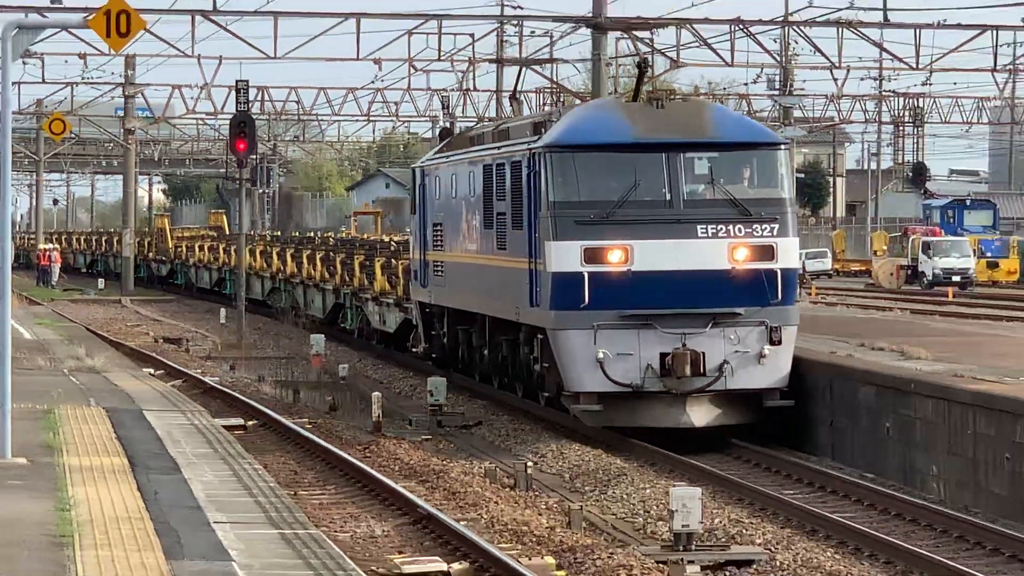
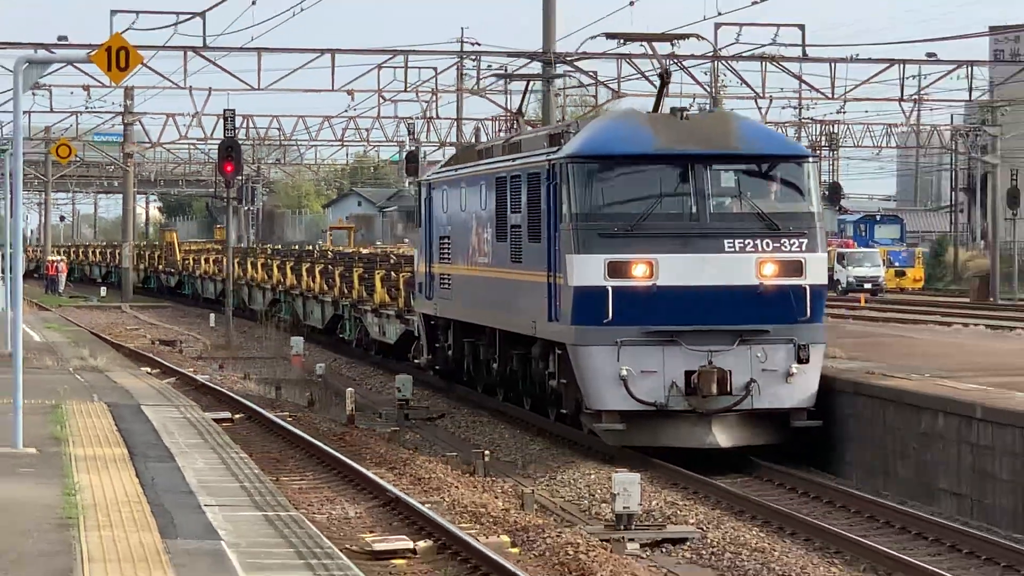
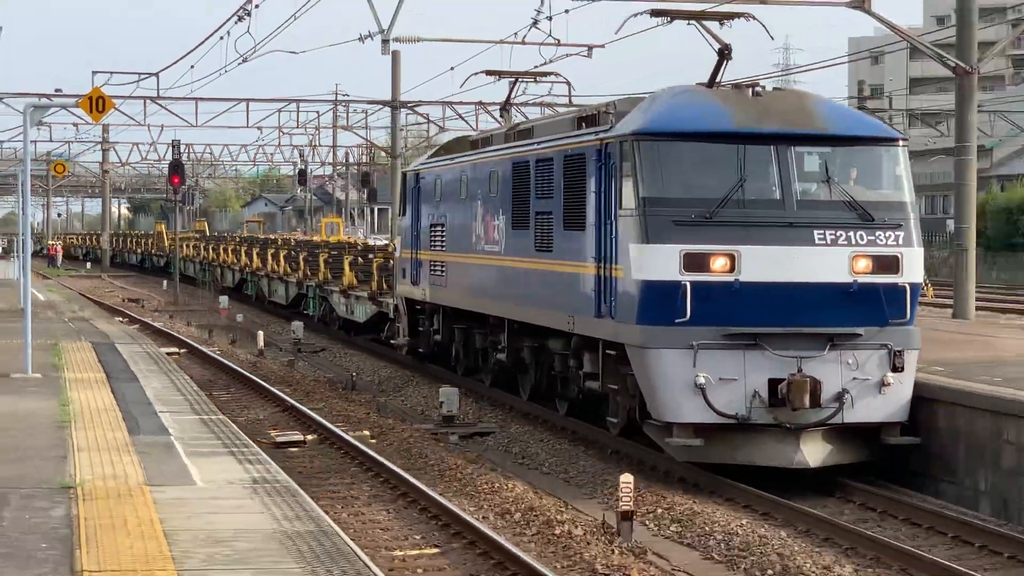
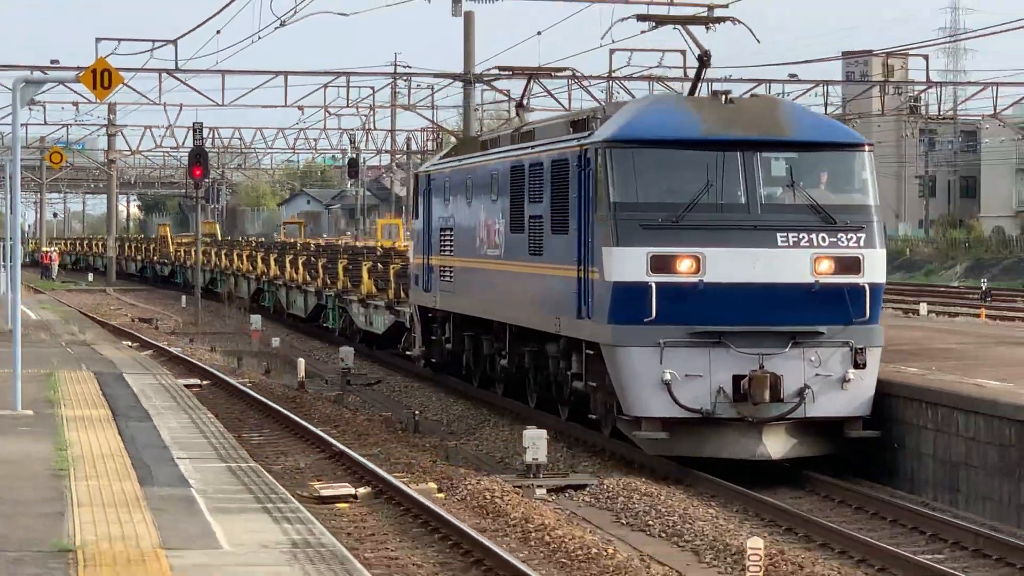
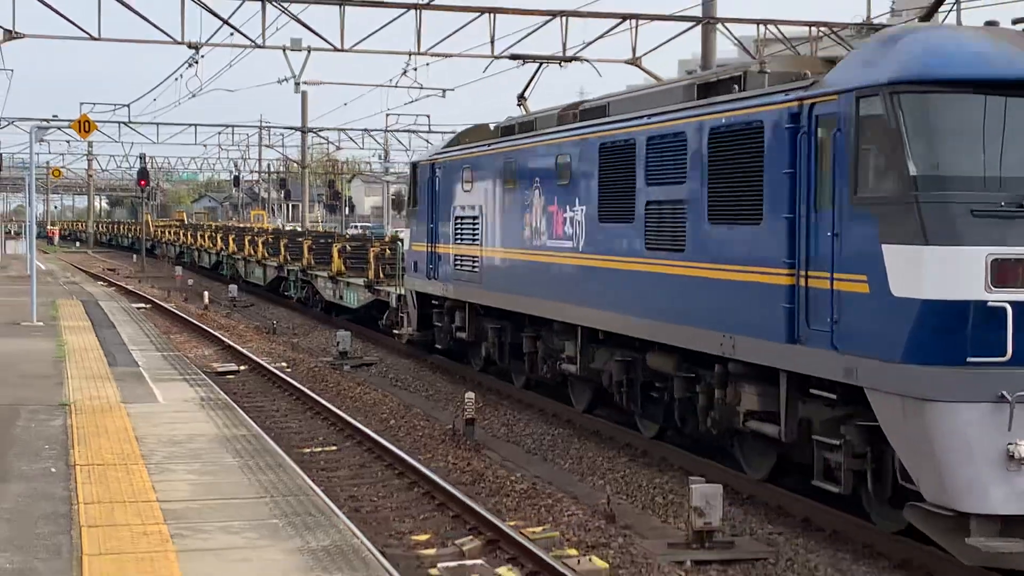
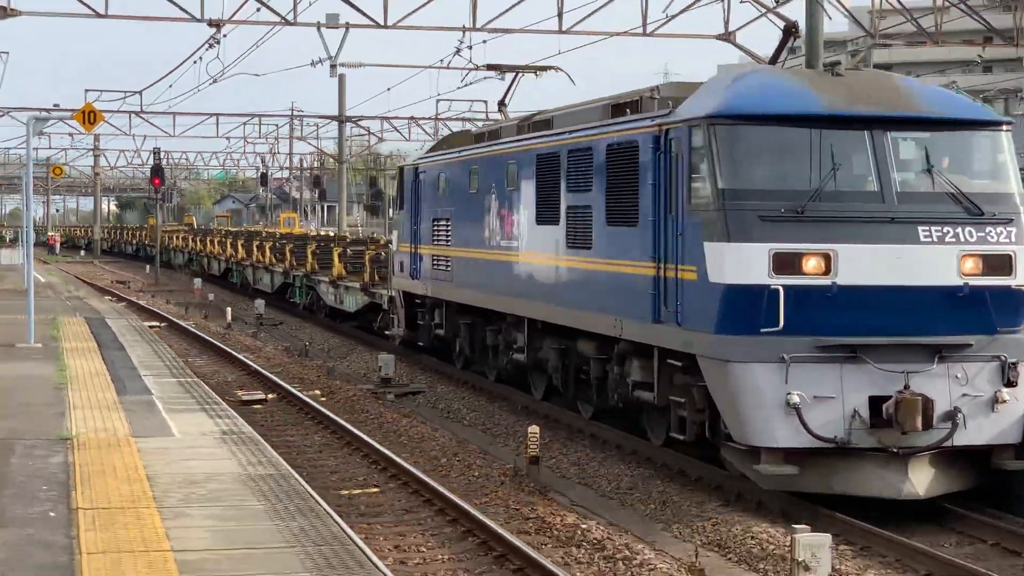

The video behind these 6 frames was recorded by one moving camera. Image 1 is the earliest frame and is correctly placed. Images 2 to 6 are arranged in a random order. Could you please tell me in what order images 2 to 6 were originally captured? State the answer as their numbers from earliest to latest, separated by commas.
2, 4, 3, 6, 5
